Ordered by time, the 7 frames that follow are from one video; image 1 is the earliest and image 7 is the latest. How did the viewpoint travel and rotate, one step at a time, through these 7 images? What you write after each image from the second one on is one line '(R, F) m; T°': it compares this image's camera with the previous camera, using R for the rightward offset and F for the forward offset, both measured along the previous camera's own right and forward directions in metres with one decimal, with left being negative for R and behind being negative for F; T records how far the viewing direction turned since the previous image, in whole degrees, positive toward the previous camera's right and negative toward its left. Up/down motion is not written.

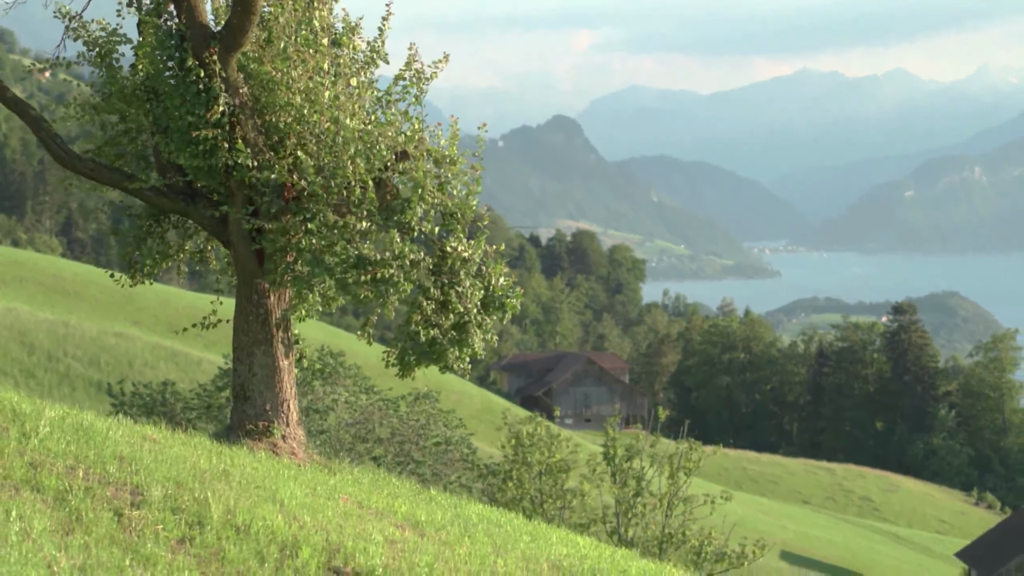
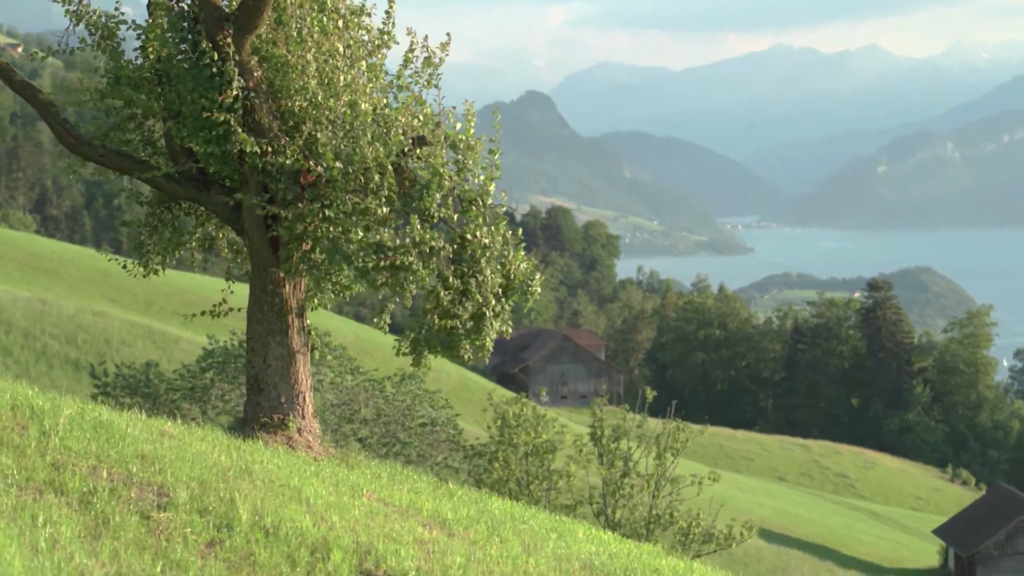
(-0.5, +0.4) m; 0°
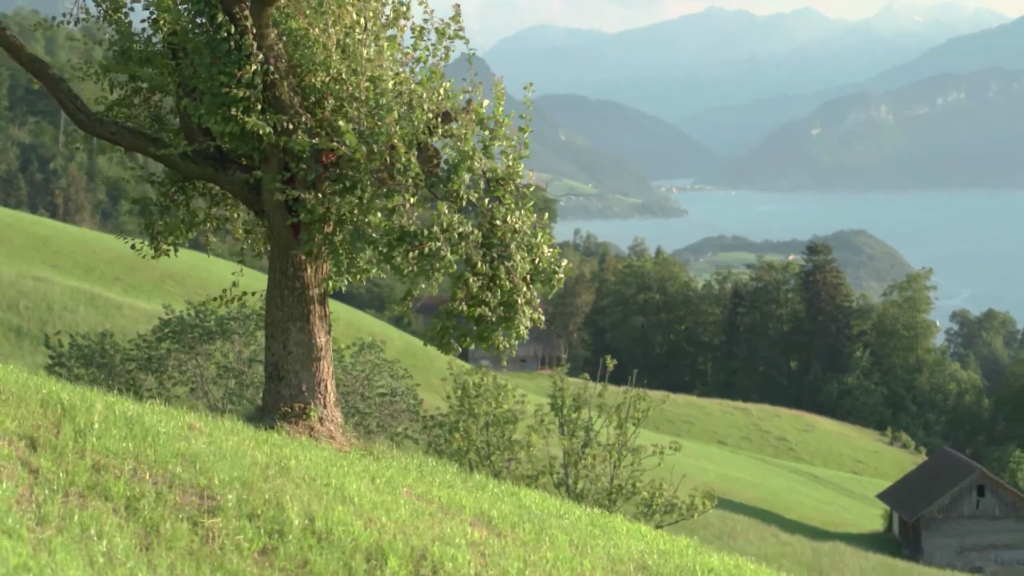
(-0.9, +0.6) m; +1°
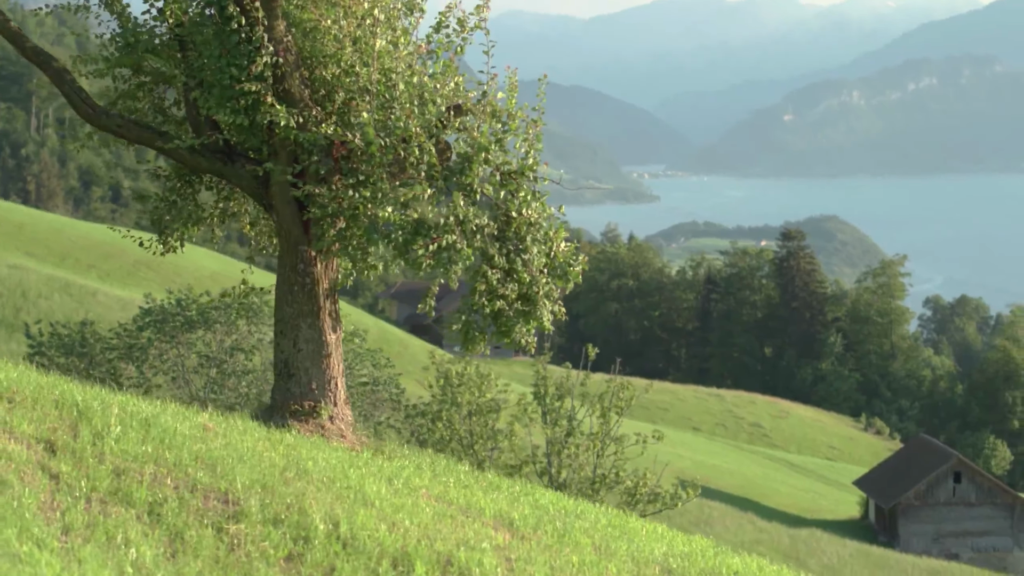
(-0.4, +0.2) m; +1°
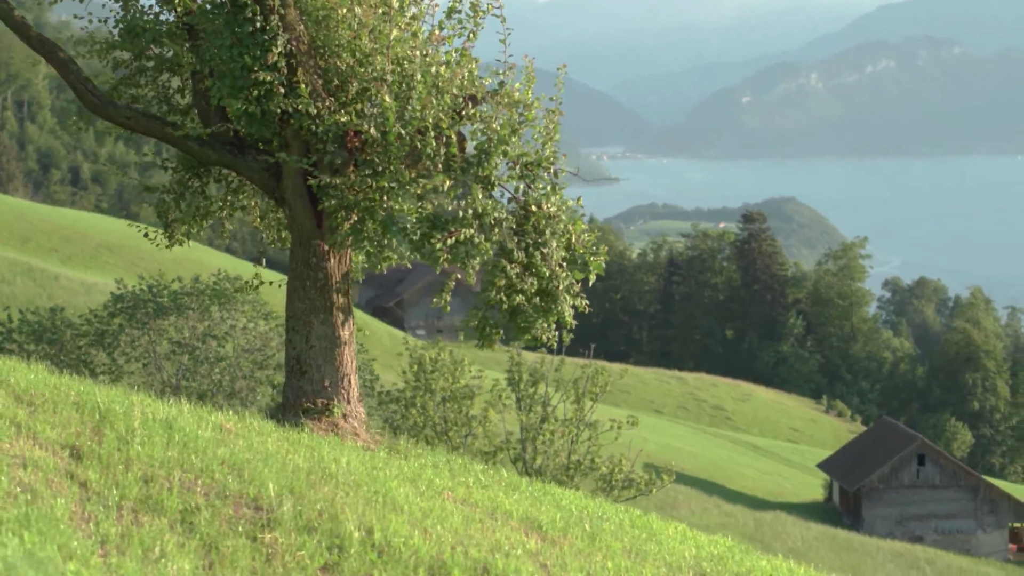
(-0.5, +0.3) m; +1°
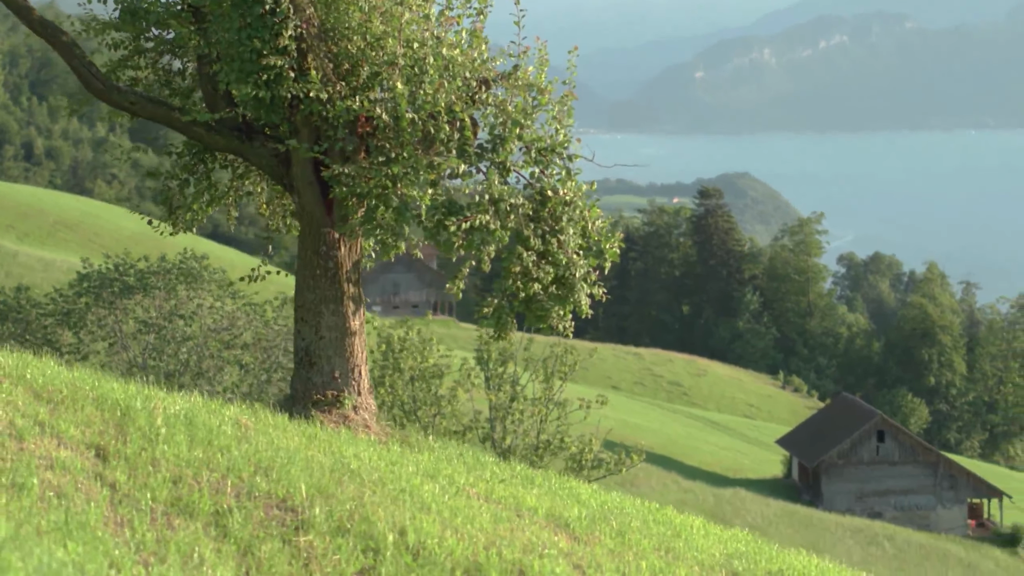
(-0.5, +0.3) m; +1°
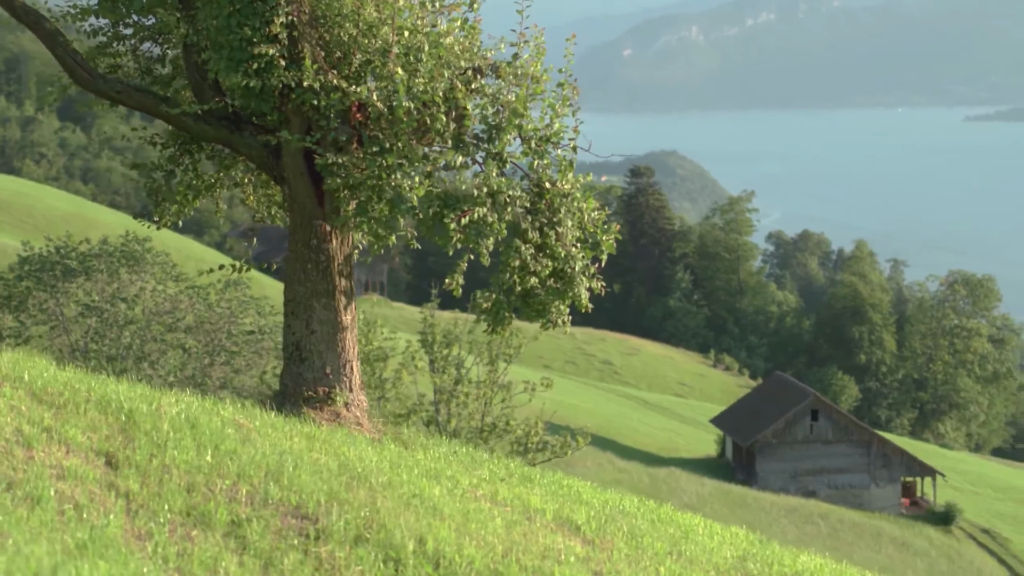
(-0.6, +0.3) m; +2°
